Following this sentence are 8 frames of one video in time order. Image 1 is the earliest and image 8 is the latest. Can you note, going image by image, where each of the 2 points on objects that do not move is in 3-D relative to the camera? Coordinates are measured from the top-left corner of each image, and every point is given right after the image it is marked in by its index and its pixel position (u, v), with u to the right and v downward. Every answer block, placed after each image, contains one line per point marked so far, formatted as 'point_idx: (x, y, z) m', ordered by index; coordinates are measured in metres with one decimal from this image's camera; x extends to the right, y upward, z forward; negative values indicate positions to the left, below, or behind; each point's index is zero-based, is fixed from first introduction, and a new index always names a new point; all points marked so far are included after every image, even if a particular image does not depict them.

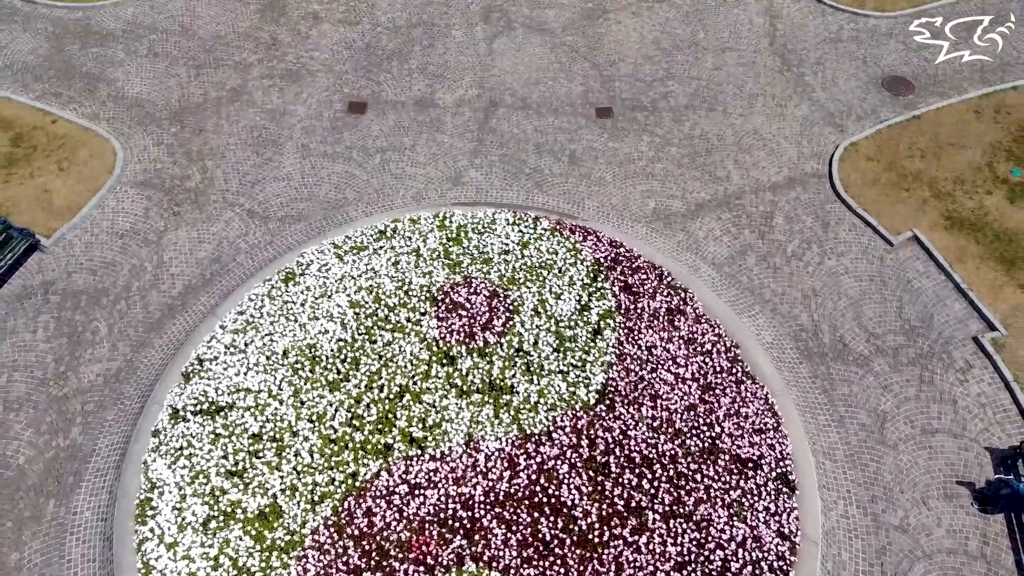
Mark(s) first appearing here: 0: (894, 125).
0: (+6.6, +2.8, +14.1) m
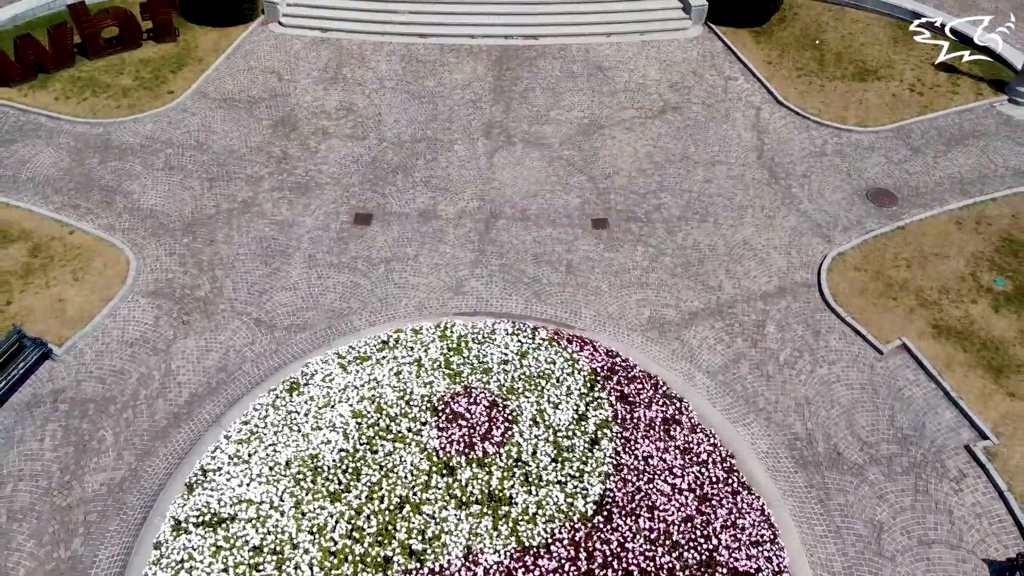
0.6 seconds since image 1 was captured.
0: (+6.6, +0.9, +14.7) m
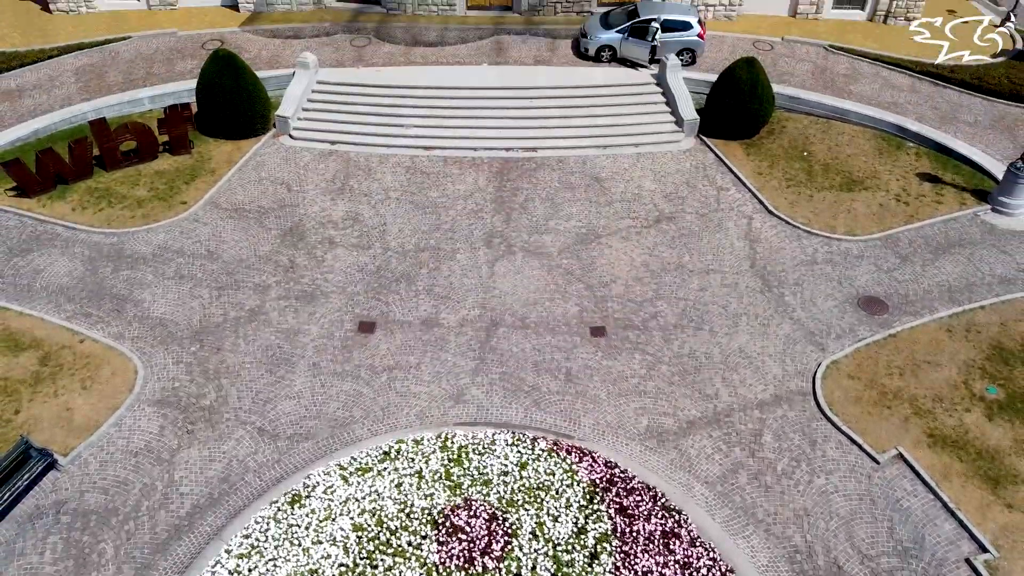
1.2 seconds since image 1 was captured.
0: (+6.6, -1.0, +15.0) m
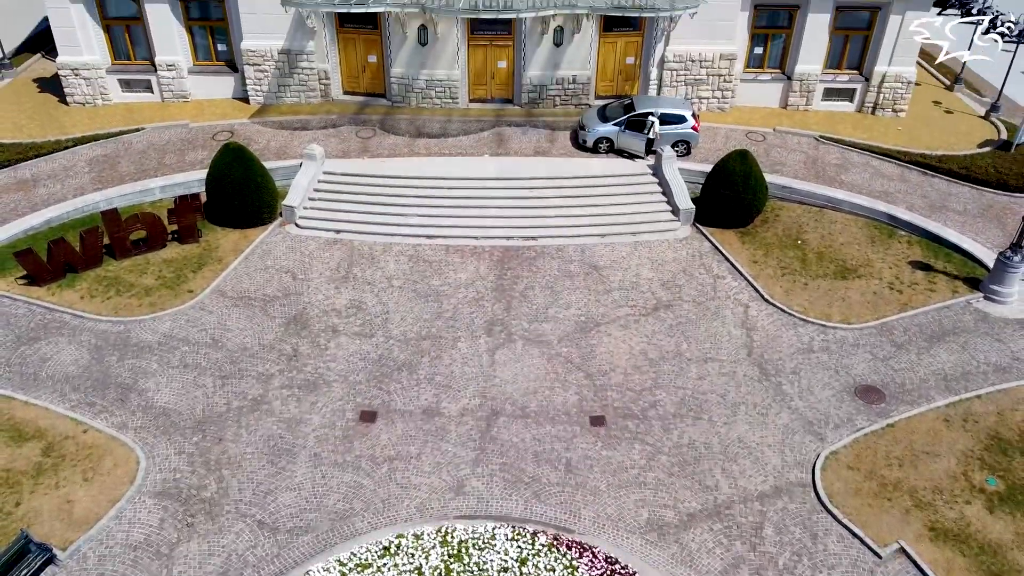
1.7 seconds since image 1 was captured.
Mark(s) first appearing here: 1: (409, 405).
0: (+6.6, -2.7, +15.1) m
1: (-2.0, -2.3, +15.6) m
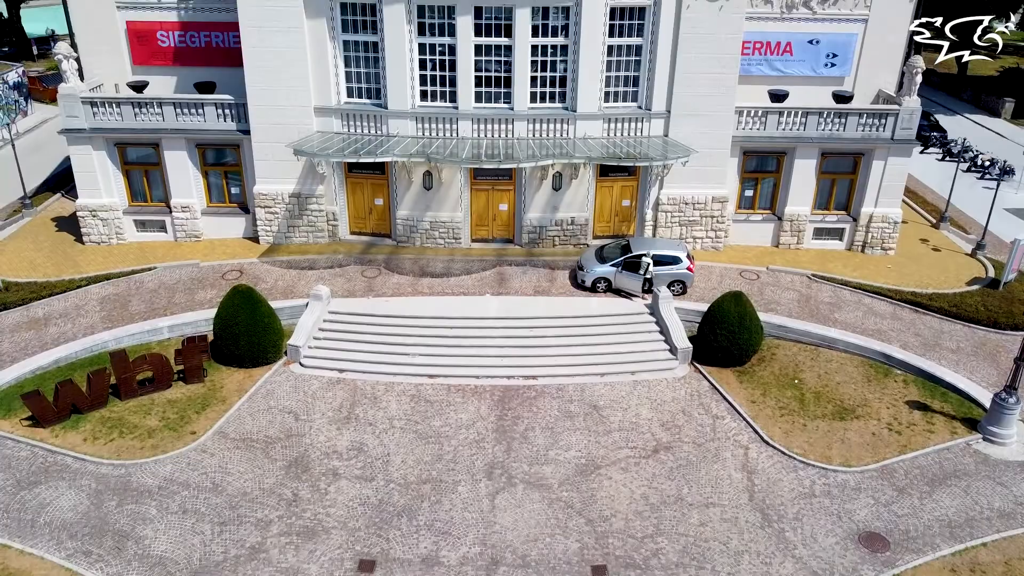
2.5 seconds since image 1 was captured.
0: (+6.6, -5.4, +14.8) m
1: (-2.0, -5.1, +15.5) m
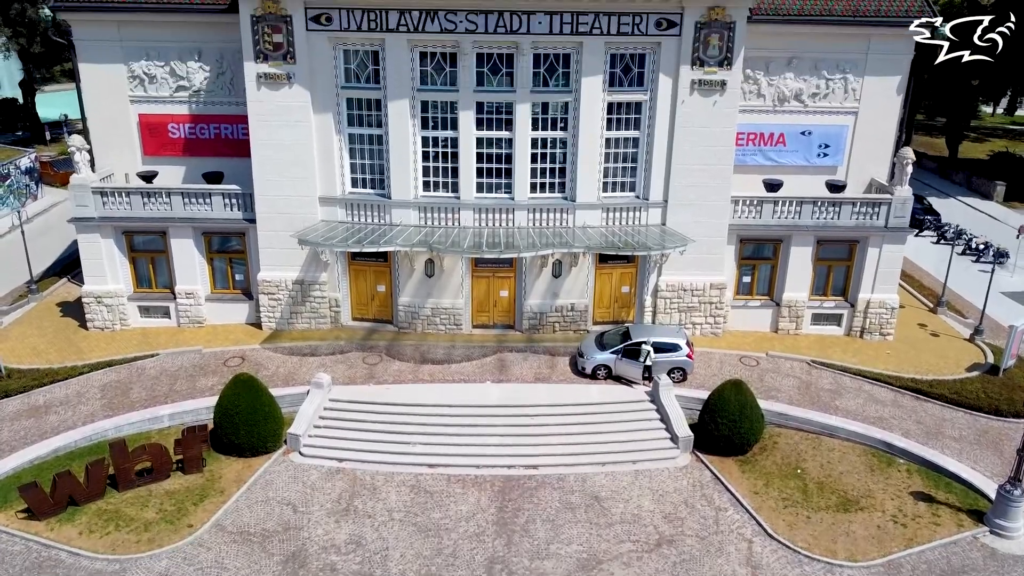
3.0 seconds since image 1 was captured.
0: (+6.6, -7.1, +14.4) m
1: (-2.0, -6.8, +15.1) m
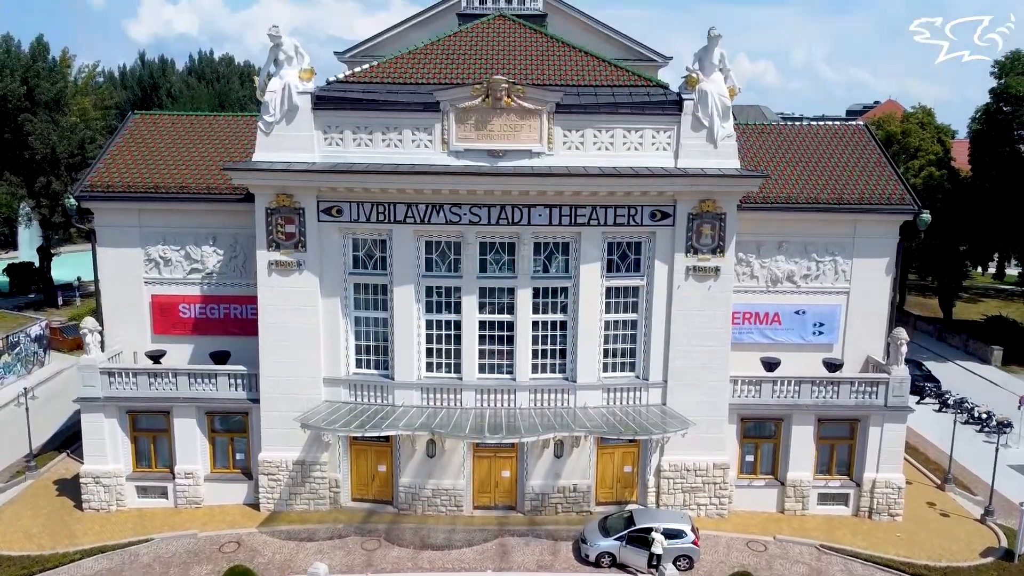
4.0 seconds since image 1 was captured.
0: (+6.7, -10.6, +13.1) m
1: (-1.9, -10.5, +13.9) m
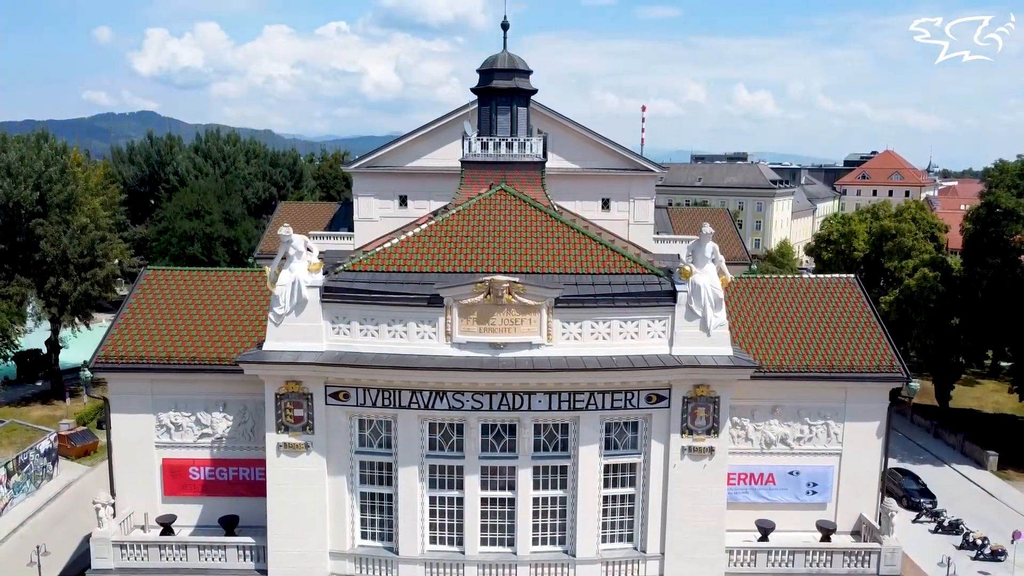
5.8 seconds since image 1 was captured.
0: (+6.7, -15.7, +13.5) m
1: (-1.9, -15.5, +14.3) m
